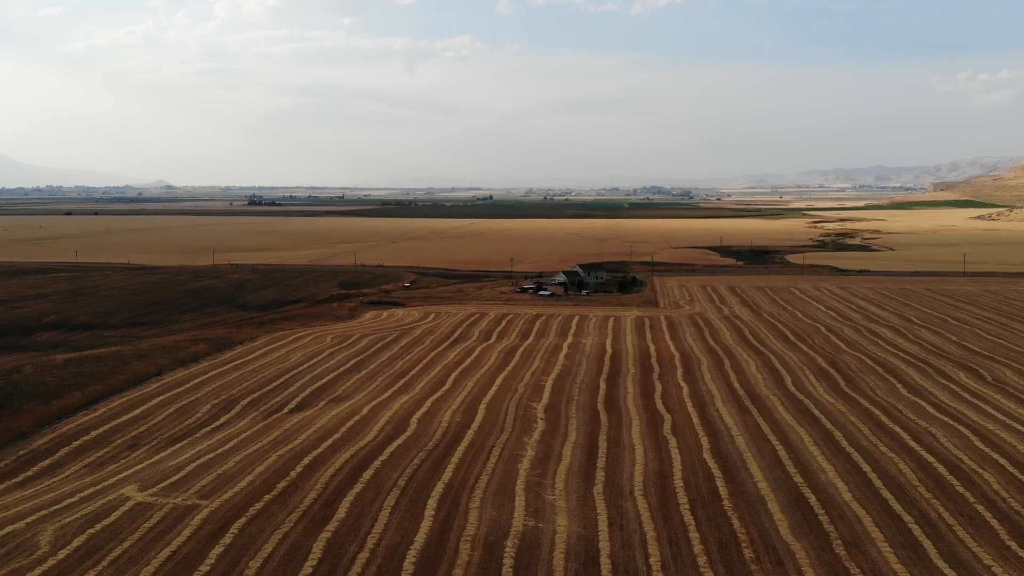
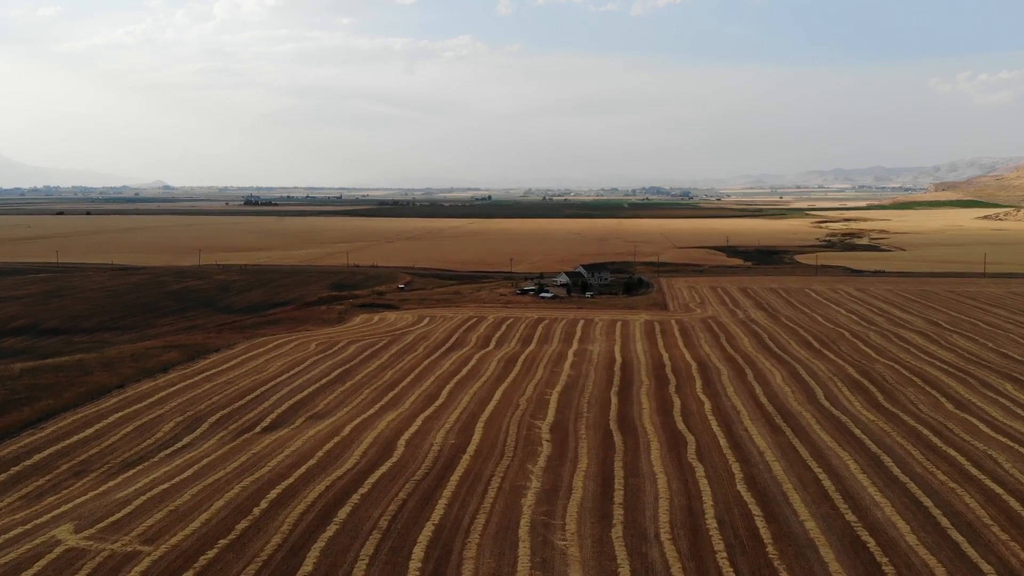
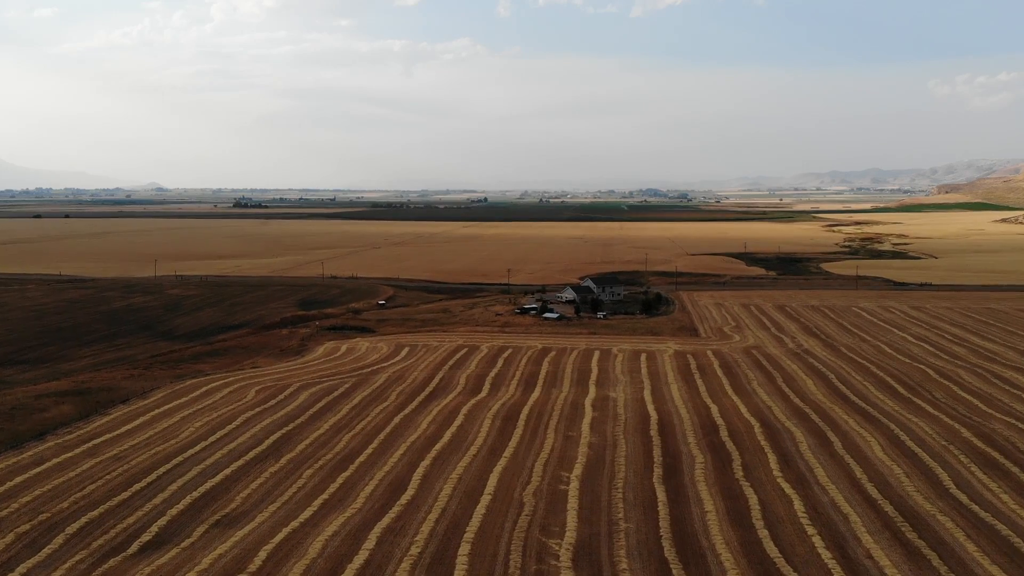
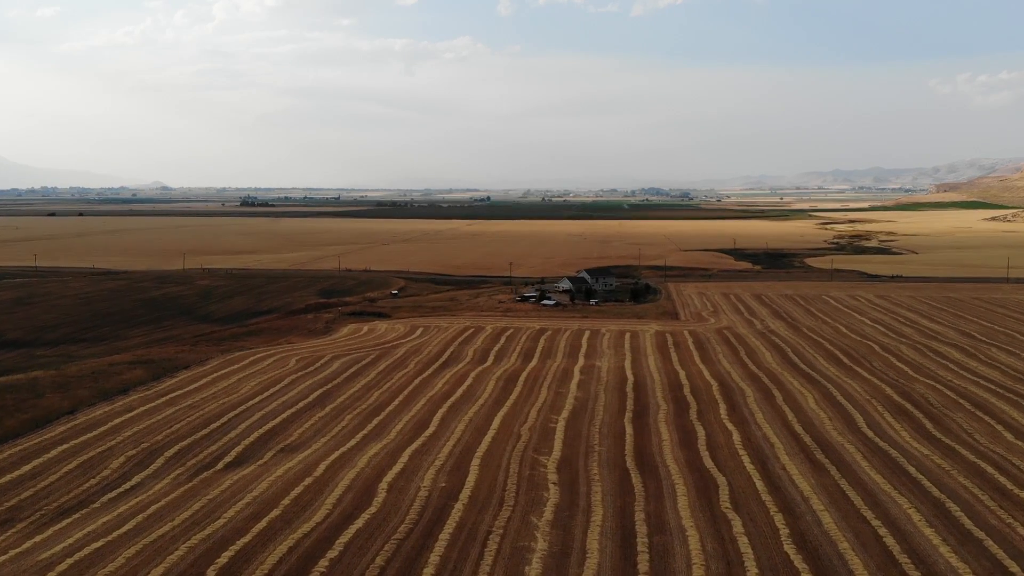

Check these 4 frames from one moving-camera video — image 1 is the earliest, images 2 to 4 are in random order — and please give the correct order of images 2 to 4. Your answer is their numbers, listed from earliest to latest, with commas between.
2, 4, 3
